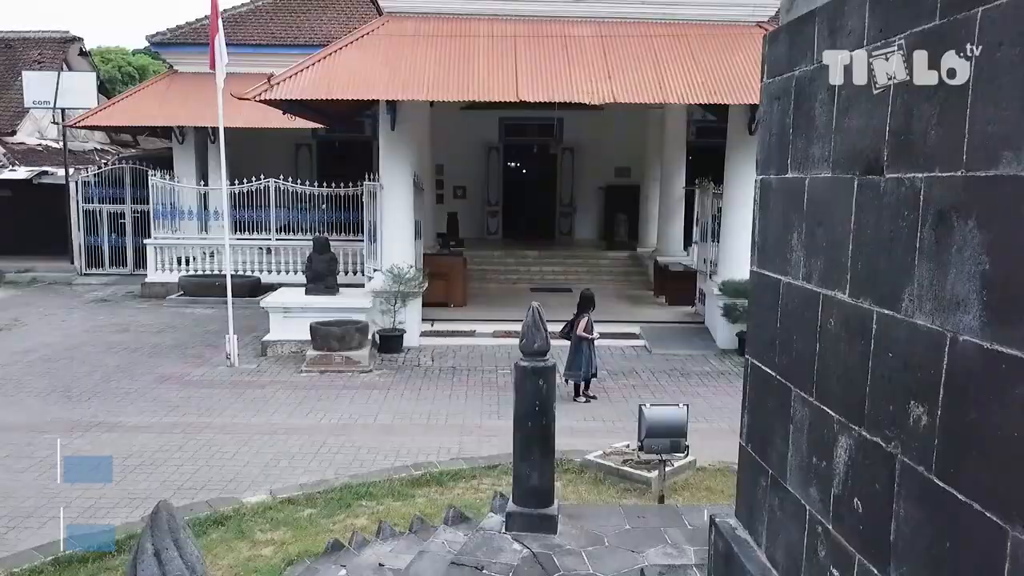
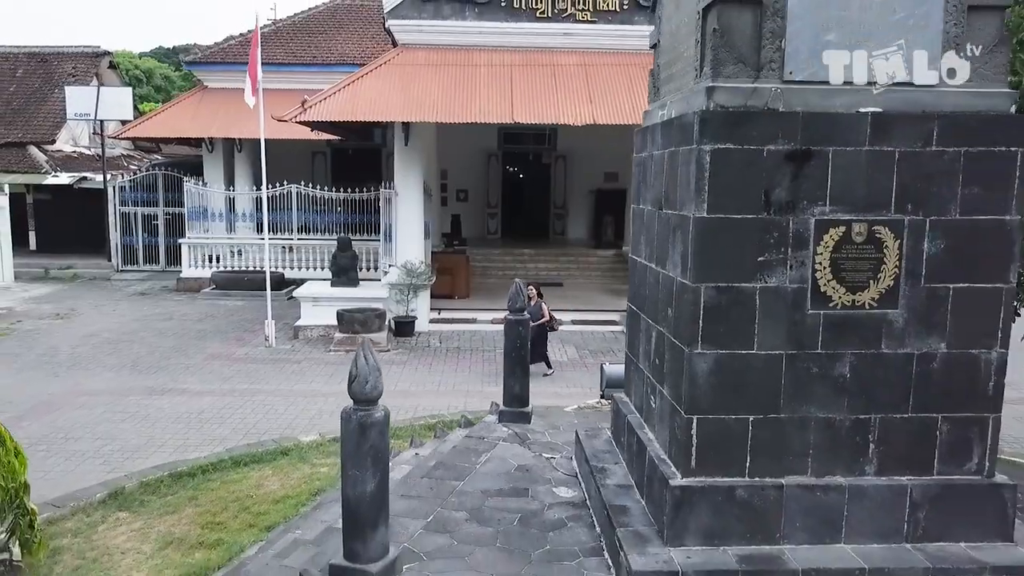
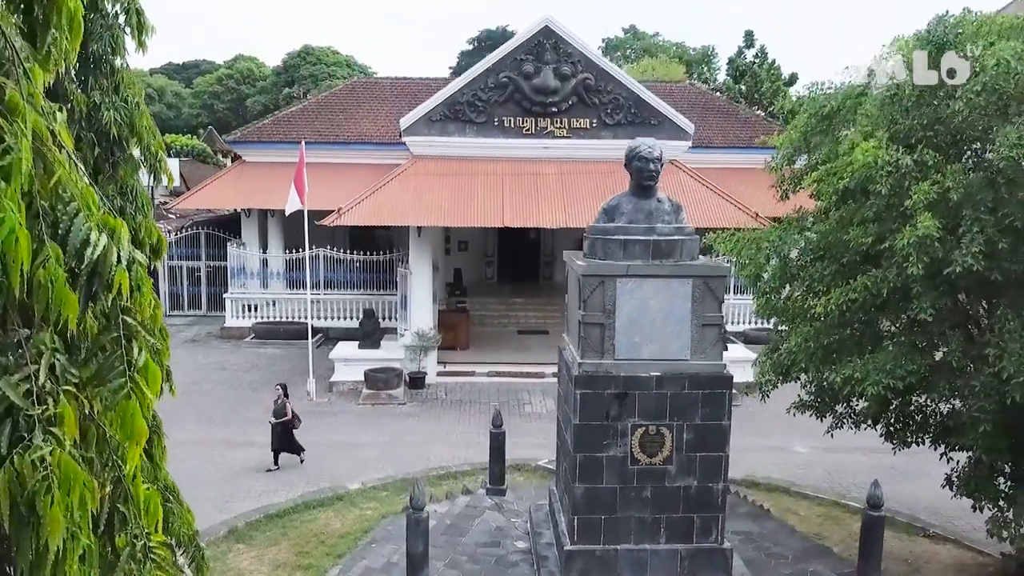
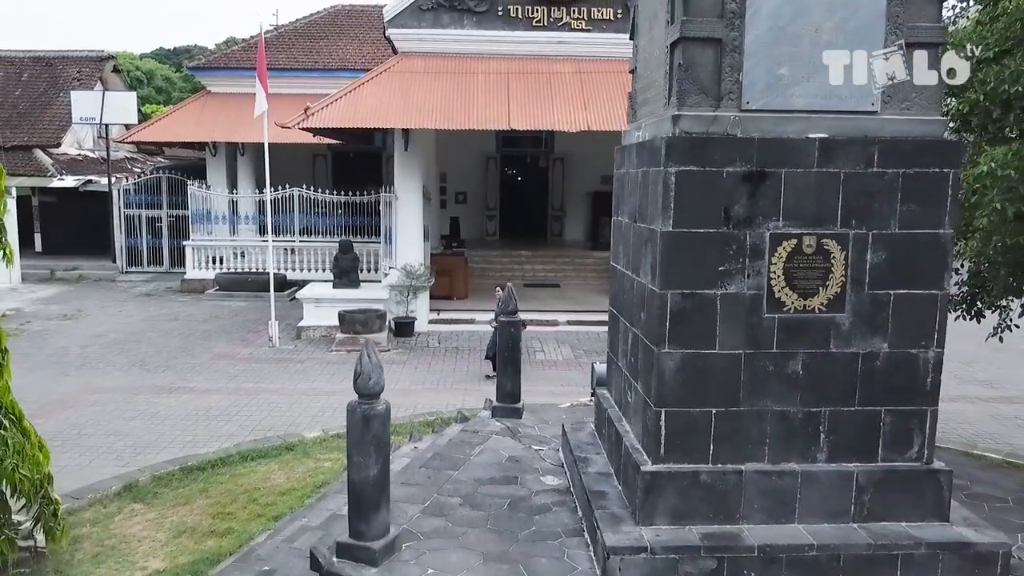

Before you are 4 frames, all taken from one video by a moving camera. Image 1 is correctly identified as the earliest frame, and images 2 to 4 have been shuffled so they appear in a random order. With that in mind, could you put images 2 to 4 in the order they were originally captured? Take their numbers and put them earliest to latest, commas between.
2, 4, 3
